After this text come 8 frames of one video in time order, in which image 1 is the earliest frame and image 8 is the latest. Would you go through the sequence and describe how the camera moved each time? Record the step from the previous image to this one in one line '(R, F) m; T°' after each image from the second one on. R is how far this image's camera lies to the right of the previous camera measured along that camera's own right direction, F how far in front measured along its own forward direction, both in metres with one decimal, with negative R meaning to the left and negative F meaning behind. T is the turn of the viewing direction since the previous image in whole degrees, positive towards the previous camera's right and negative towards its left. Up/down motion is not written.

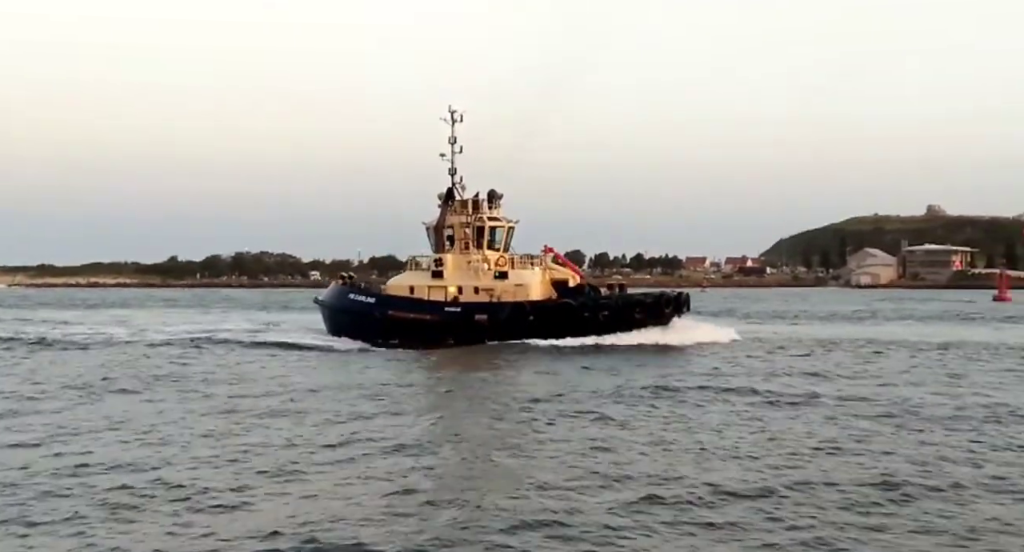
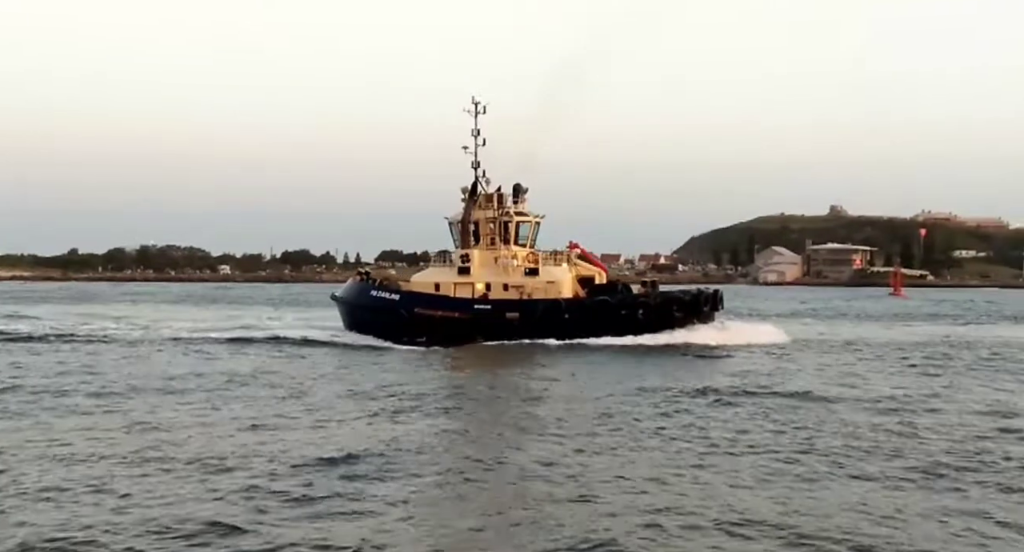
(-3.8, +0.5) m; +6°
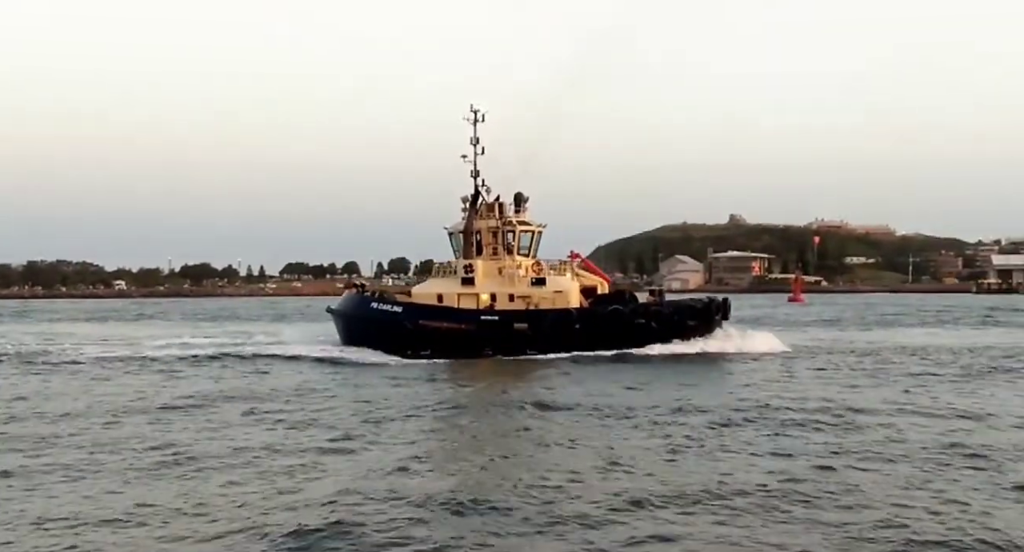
(-3.1, +0.7) m; +6°
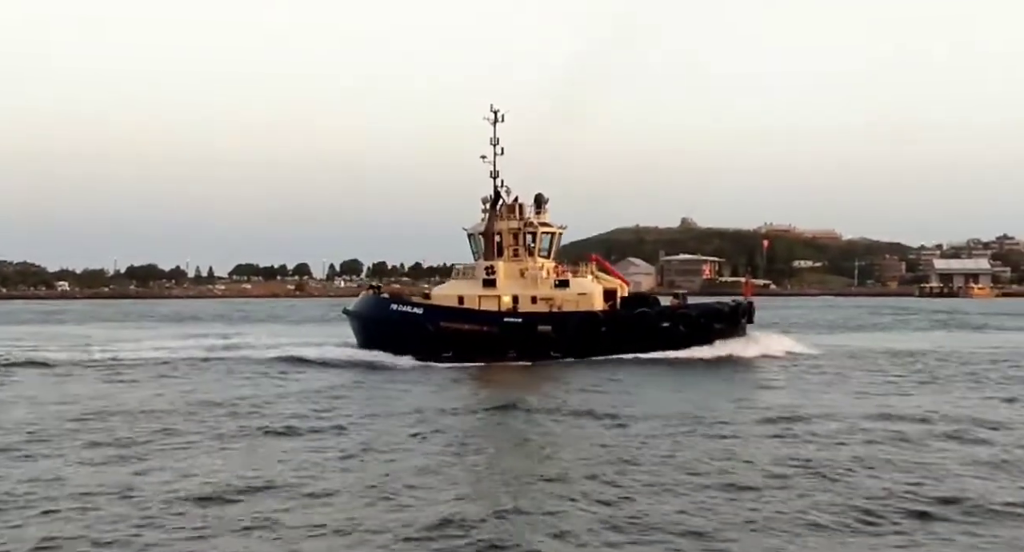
(-2.1, +0.7) m; +3°
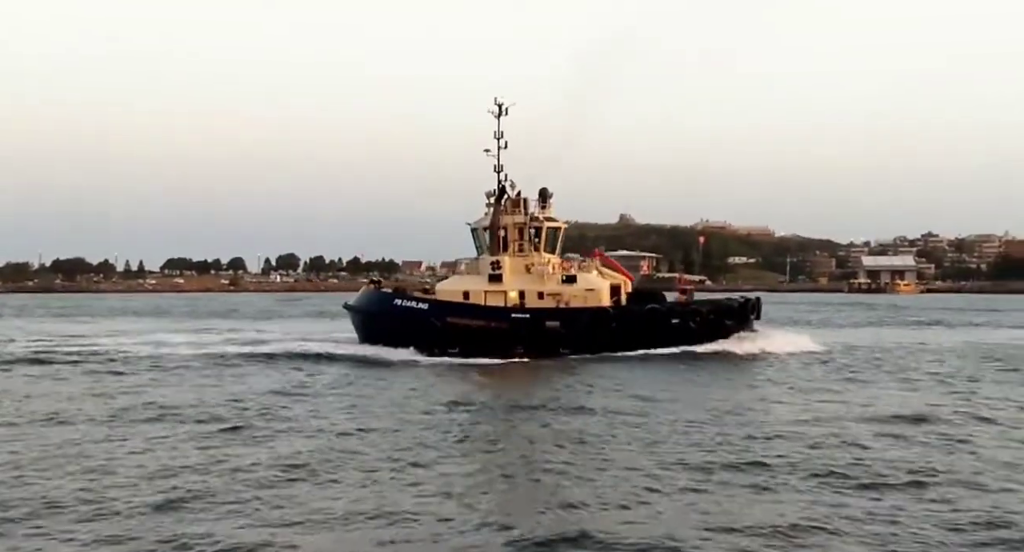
(+3.4, +0.5) m; -7°
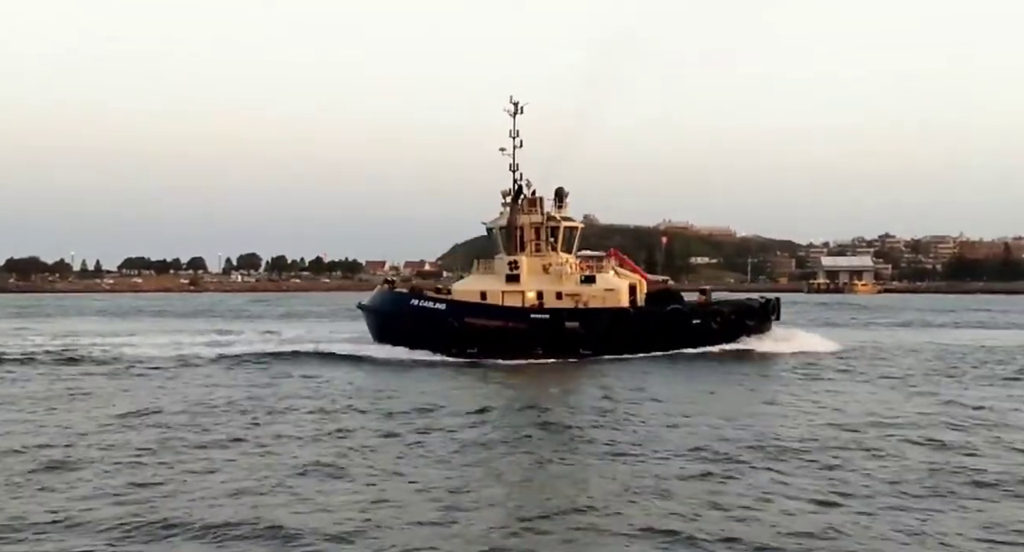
(-2.2, +0.2) m; +4°
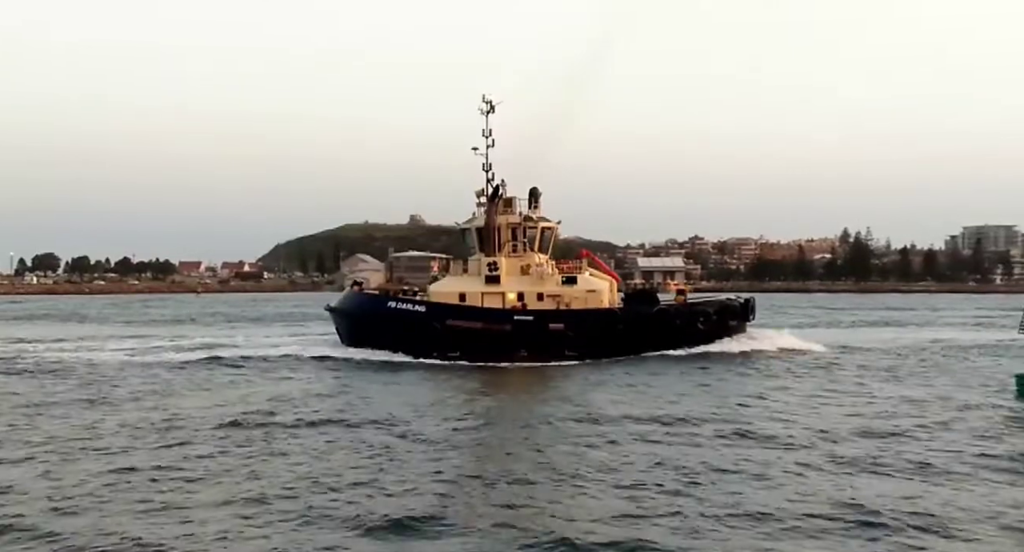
(+4.4, +0.8) m; -9°
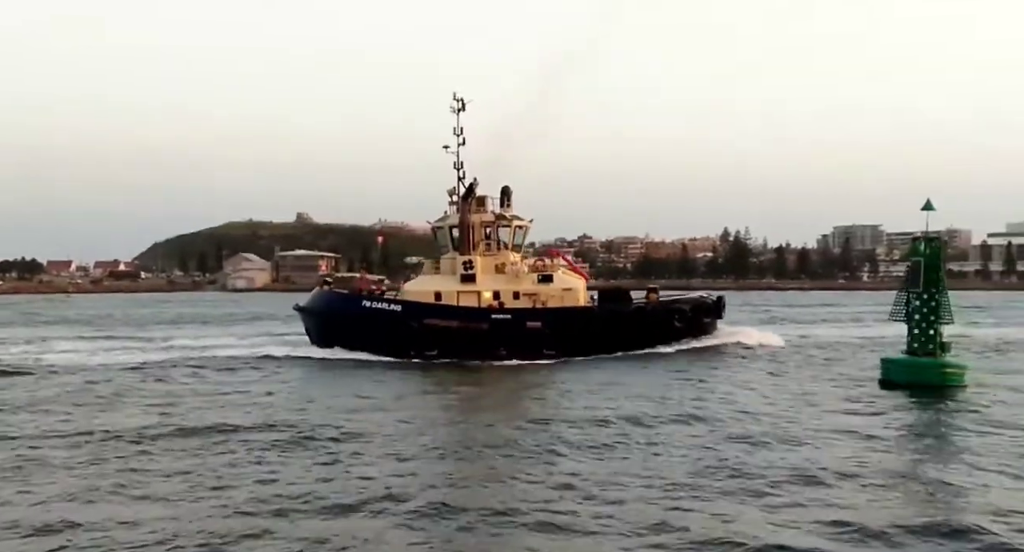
(-2.7, +0.1) m; +7°
